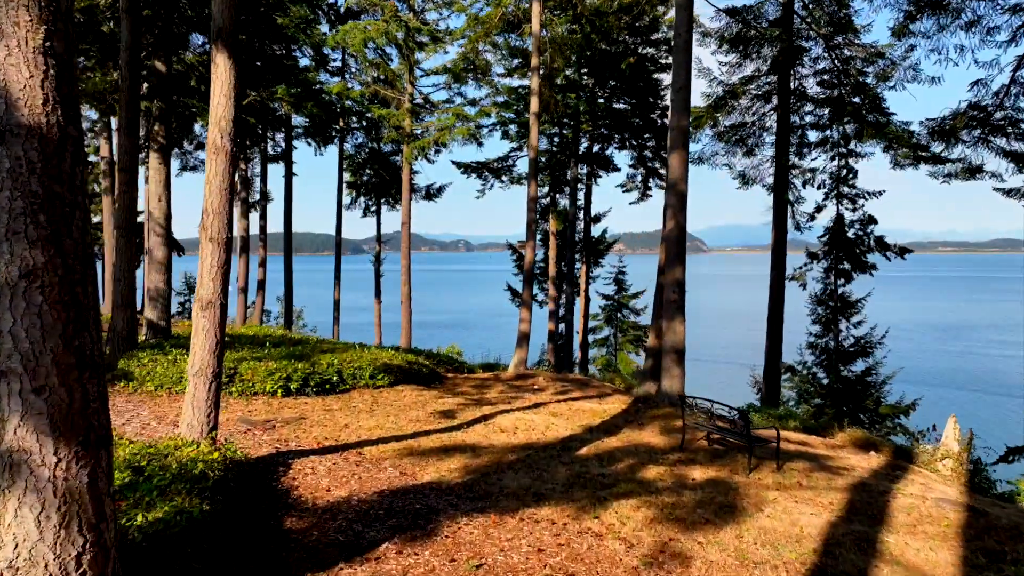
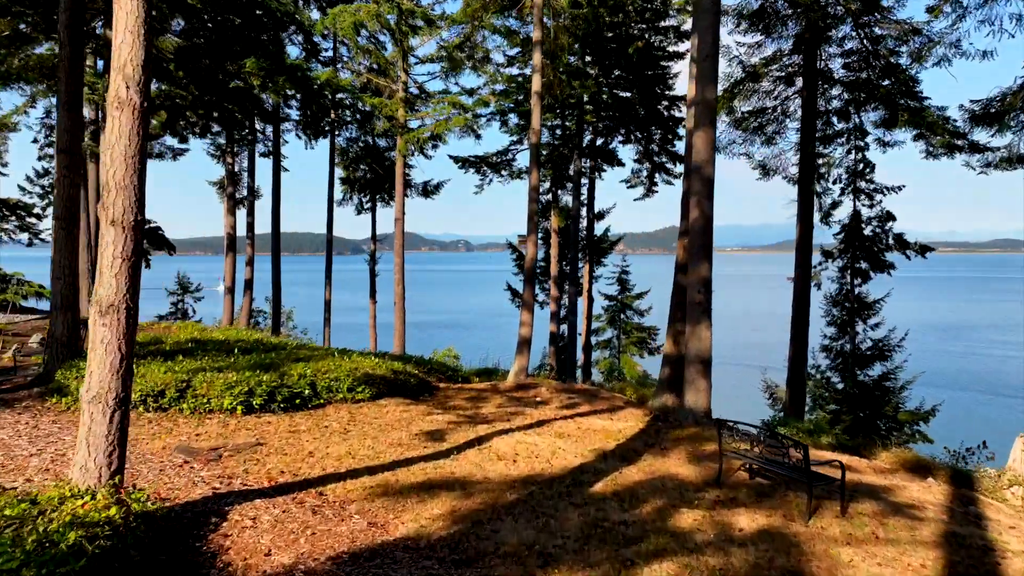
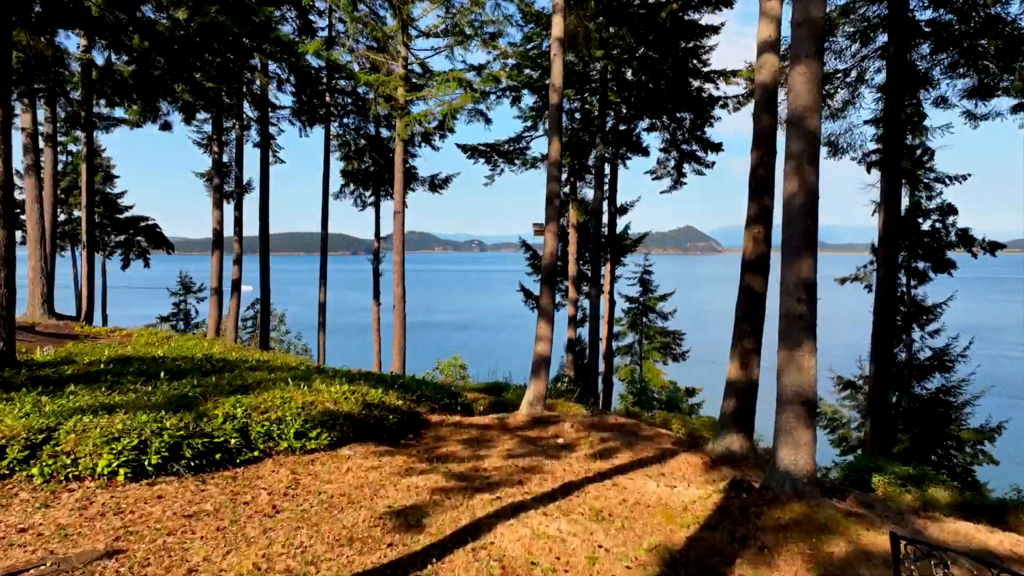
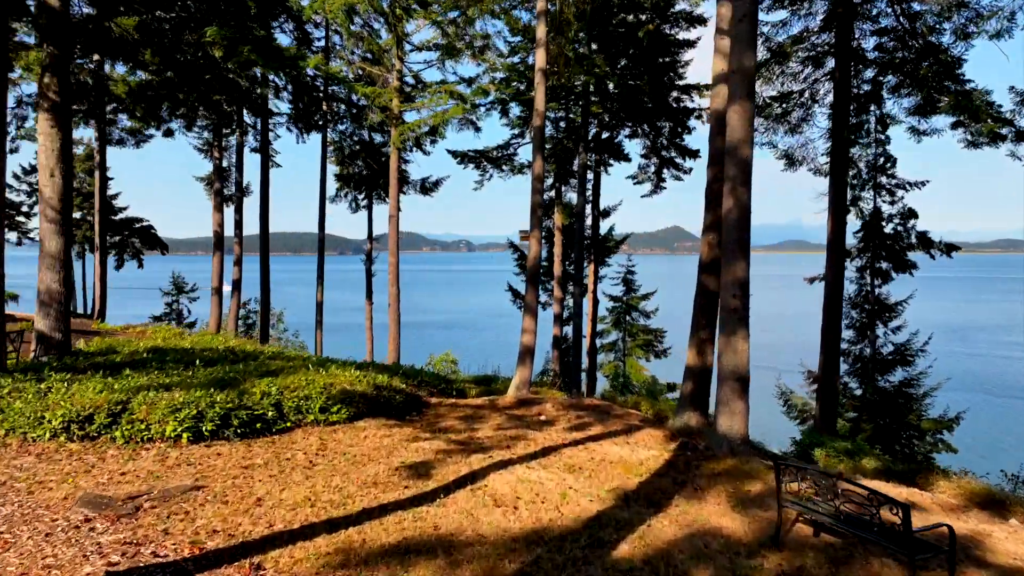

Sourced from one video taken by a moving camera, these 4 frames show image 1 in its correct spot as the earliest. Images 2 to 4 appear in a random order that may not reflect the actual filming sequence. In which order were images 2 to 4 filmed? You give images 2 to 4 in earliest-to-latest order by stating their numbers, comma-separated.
2, 4, 3
